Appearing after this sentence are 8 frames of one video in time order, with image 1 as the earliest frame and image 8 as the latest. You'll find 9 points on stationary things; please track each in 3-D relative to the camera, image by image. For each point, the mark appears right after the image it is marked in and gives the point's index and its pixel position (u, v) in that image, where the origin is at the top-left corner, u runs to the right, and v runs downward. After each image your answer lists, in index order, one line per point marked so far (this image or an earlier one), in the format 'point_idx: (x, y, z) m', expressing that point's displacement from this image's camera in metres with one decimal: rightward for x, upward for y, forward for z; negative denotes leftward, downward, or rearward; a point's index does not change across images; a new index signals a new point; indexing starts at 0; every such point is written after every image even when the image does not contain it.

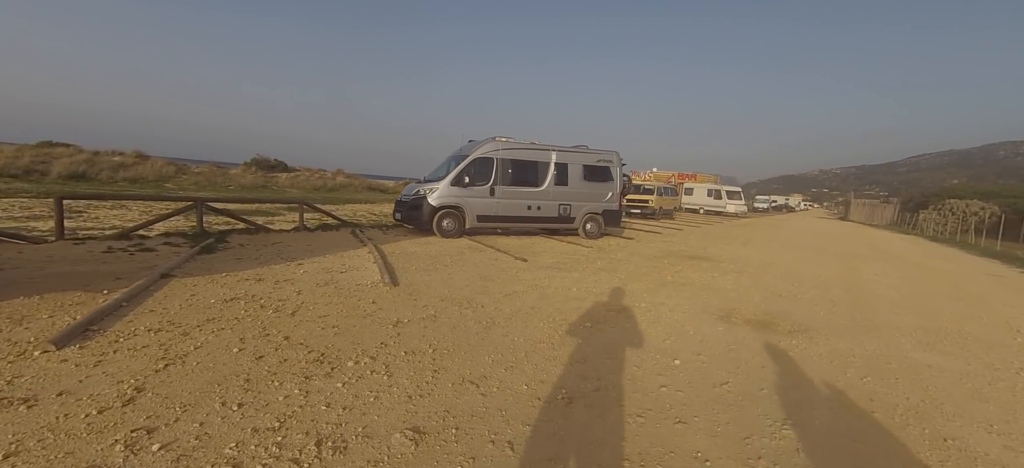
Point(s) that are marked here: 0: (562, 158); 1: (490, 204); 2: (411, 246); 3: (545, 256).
0: (+1.5, +2.3, +12.8) m
1: (-0.6, +0.8, +11.7) m
2: (-2.2, -0.3, +9.2) m
3: (+0.7, -0.5, +9.5) m
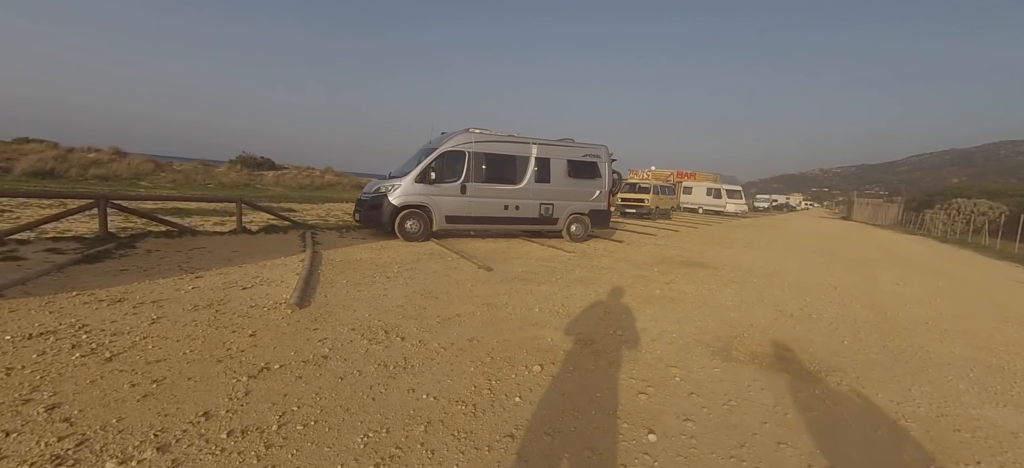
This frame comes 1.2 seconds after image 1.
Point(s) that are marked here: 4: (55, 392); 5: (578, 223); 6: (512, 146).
0: (+0.8, +2.2, +11.5) m
1: (-1.3, +0.8, +10.4) m
2: (-2.8, -0.4, +7.9) m
3: (+0.1, -0.6, +8.2) m
4: (-2.8, -1.0, +2.5) m
5: (+1.8, +0.3, +12.3) m
6: (0.0, +2.3, +11.1) m
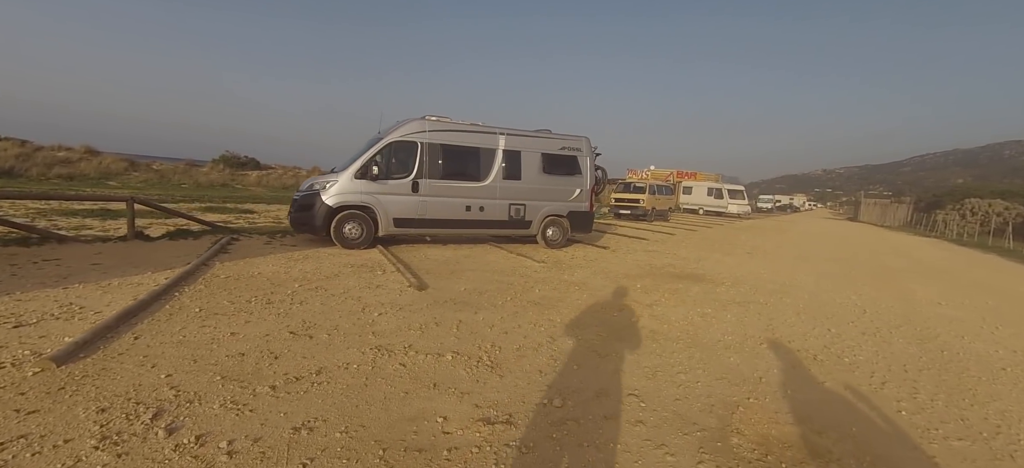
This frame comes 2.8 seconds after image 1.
0: (0.0, +2.1, +9.9) m
1: (-2.1, +0.7, +8.8) m
2: (-3.7, -0.5, +6.3) m
3: (-0.7, -0.7, +6.7) m
4: (-3.6, -1.1, +1.0) m
5: (+1.0, +0.2, +10.7) m
6: (-0.8, +2.2, +9.6) m
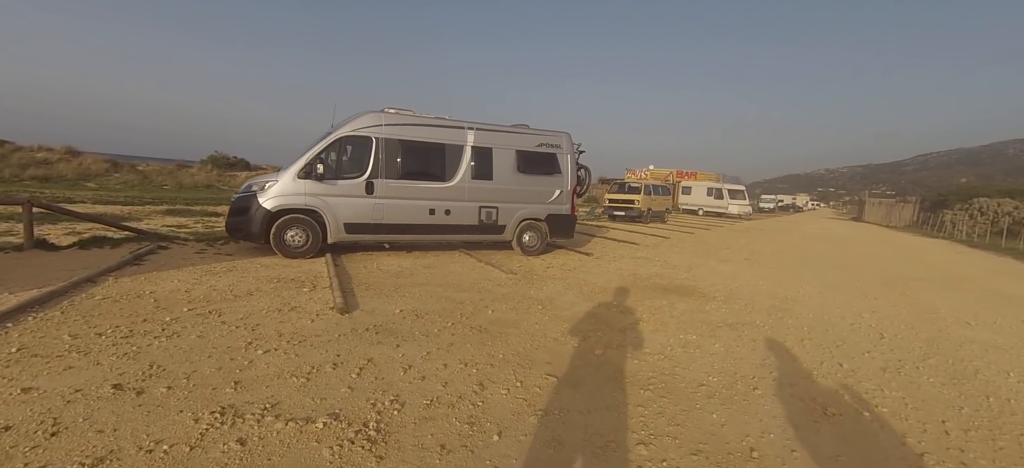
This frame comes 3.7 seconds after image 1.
0: (-0.6, +2.0, +8.9) m
1: (-2.7, +0.5, +7.9) m
2: (-4.3, -0.6, +5.4) m
3: (-1.4, -0.8, +5.7) m
4: (-4.3, -1.2, 0.0) m
5: (+0.4, +0.1, +9.7) m
6: (-1.4, +2.1, +8.6) m
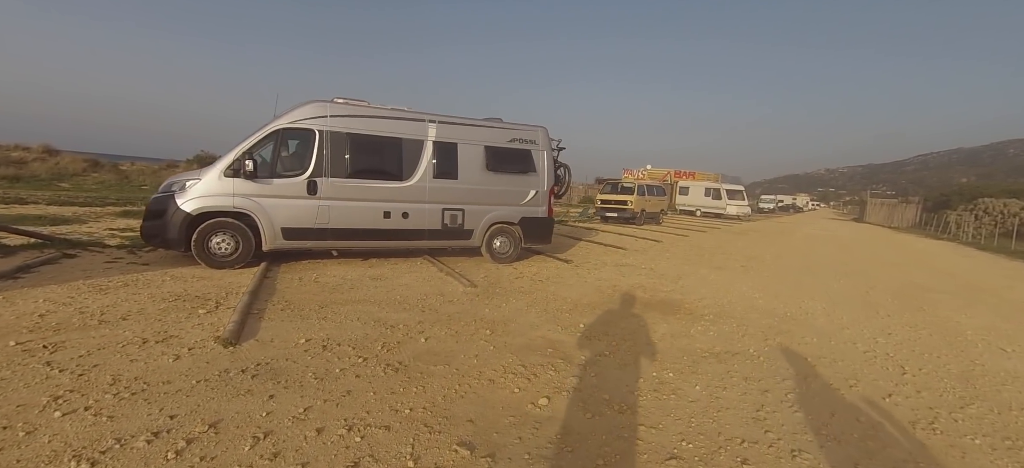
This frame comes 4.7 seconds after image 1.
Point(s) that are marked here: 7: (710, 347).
0: (-1.2, +1.9, +8.0) m
1: (-3.3, +0.4, +6.9) m
2: (-4.9, -0.7, +4.4) m
3: (-2.0, -0.9, +4.7) m
4: (-4.9, -1.3, -1.0) m
5: (-0.2, 0.0, +8.7) m
6: (-2.1, +2.0, +7.6) m
7: (+2.2, -1.2, +4.7) m
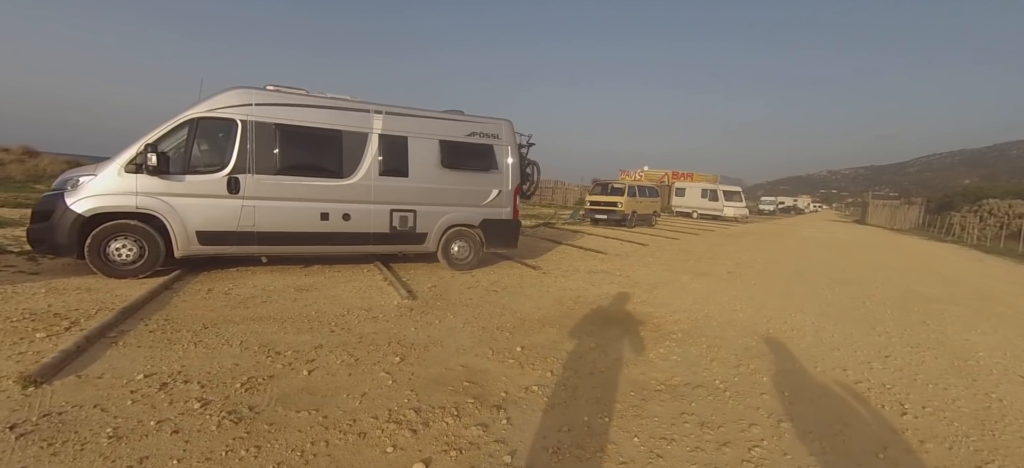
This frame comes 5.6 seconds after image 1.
0: (-2.0, +1.8, +7.2) m
1: (-4.1, +0.4, +6.1) m
2: (-5.7, -0.8, +3.6) m
3: (-2.8, -1.0, +3.9) m
4: (-5.7, -1.3, -1.8) m
5: (-1.0, -0.1, +7.9) m
6: (-2.8, +1.9, +6.8) m
7: (+1.4, -1.3, +3.8) m
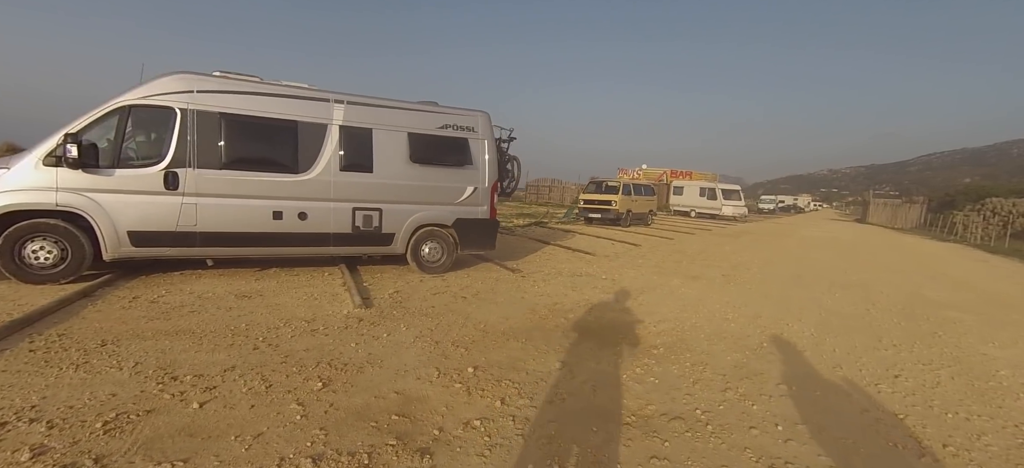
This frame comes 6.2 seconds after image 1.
0: (-2.4, +1.8, +6.6) m
1: (-4.5, +0.4, +5.5) m
2: (-6.1, -0.8, +3.0) m
3: (-3.2, -1.0, +3.3) m
4: (-6.1, -1.3, -2.4) m
5: (-1.4, -0.1, +7.3) m
6: (-3.2, +1.9, +6.2) m
7: (+1.0, -1.3, +3.2) m
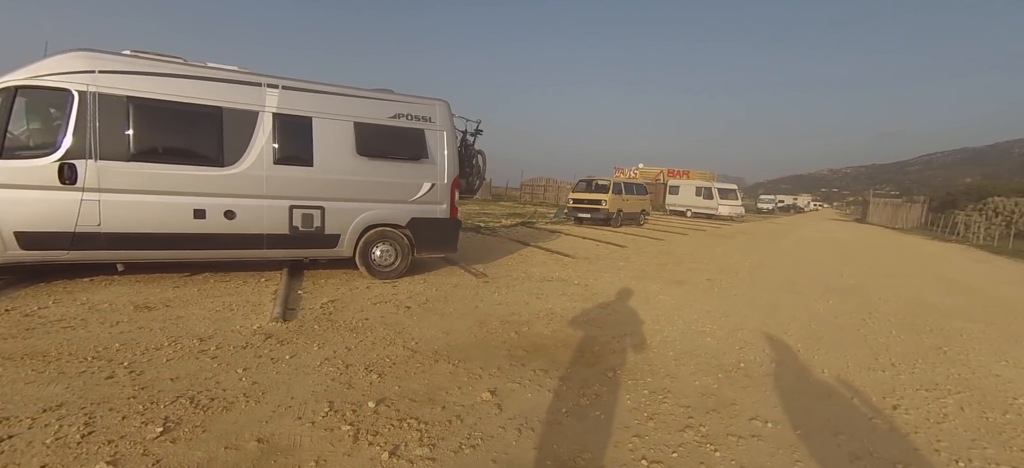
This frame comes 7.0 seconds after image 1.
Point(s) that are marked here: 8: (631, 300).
0: (-3.0, +1.8, +5.9) m
1: (-5.2, +0.3, +4.8) m
2: (-6.8, -0.8, +2.3) m
3: (-3.8, -1.0, +2.6) m
4: (-6.7, -1.4, -3.0) m
5: (-2.0, -0.1, +6.6) m
6: (-3.9, +1.9, +5.5) m
7: (+0.4, -1.4, +2.5) m
8: (+1.9, -1.0, +6.4) m
